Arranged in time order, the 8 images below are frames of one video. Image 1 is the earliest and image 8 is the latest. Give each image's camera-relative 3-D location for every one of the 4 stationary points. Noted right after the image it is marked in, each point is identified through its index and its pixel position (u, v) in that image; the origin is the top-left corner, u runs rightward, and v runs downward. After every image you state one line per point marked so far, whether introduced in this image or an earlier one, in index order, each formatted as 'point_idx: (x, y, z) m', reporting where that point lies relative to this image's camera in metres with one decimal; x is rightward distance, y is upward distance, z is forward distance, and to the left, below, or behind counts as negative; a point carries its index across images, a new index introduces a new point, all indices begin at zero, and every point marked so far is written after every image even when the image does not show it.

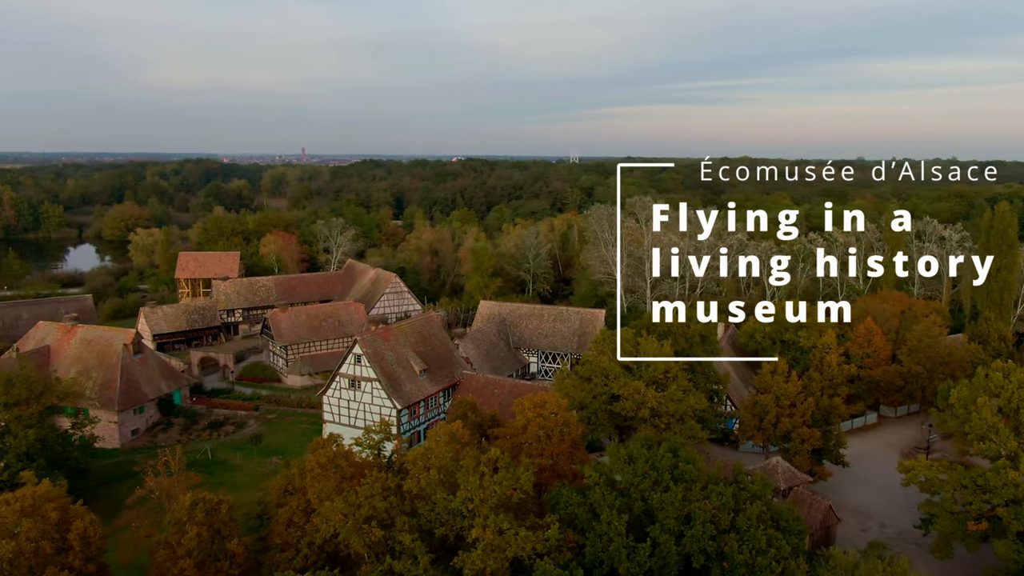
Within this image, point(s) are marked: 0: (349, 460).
0: (-3.8, -4.0, +18.3) m
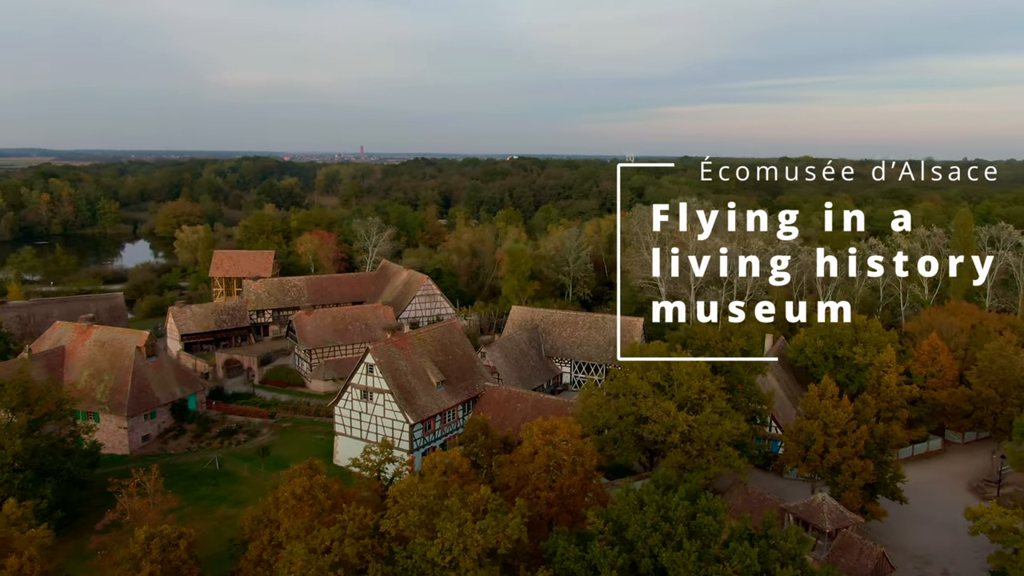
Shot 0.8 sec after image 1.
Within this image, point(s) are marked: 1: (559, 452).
0: (-3.8, -4.2, +16.4) m
1: (+1.1, -3.8, +18.6) m
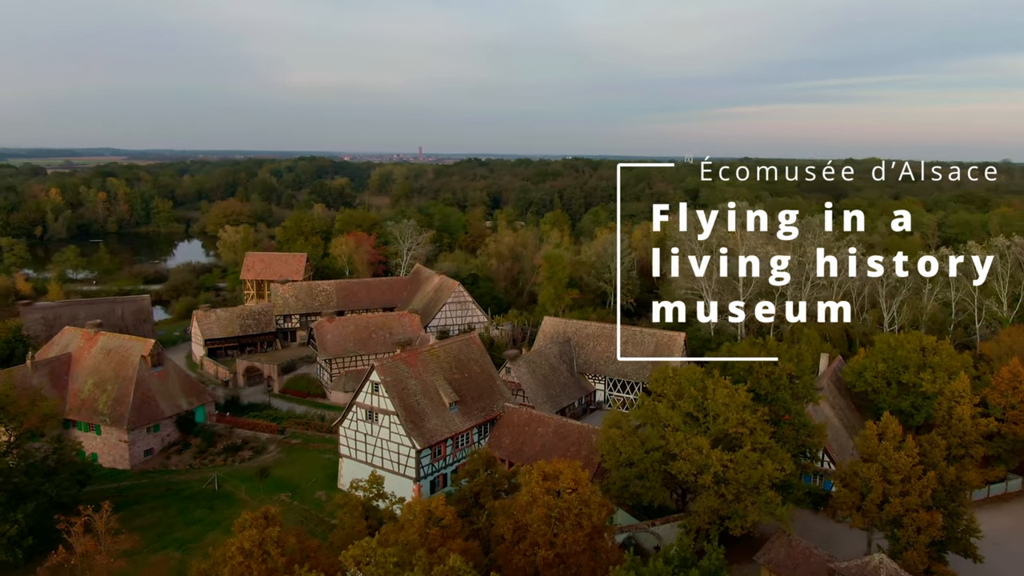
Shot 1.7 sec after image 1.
0: (-4.0, -4.5, +14.0) m
1: (+1.0, -4.3, +15.9) m
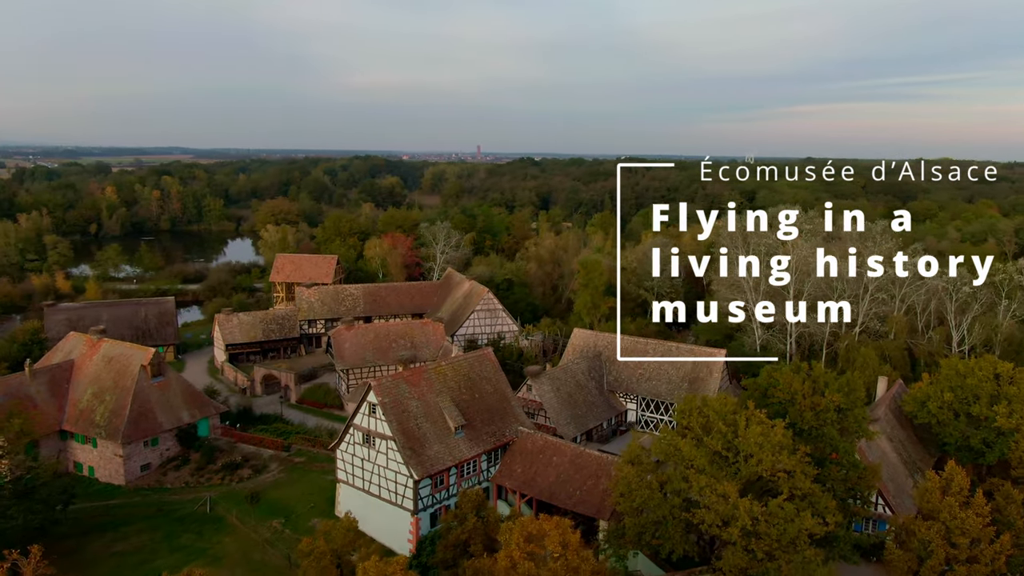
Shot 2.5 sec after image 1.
0: (-4.6, -4.9, +11.8) m
1: (+0.6, -4.7, +13.3) m
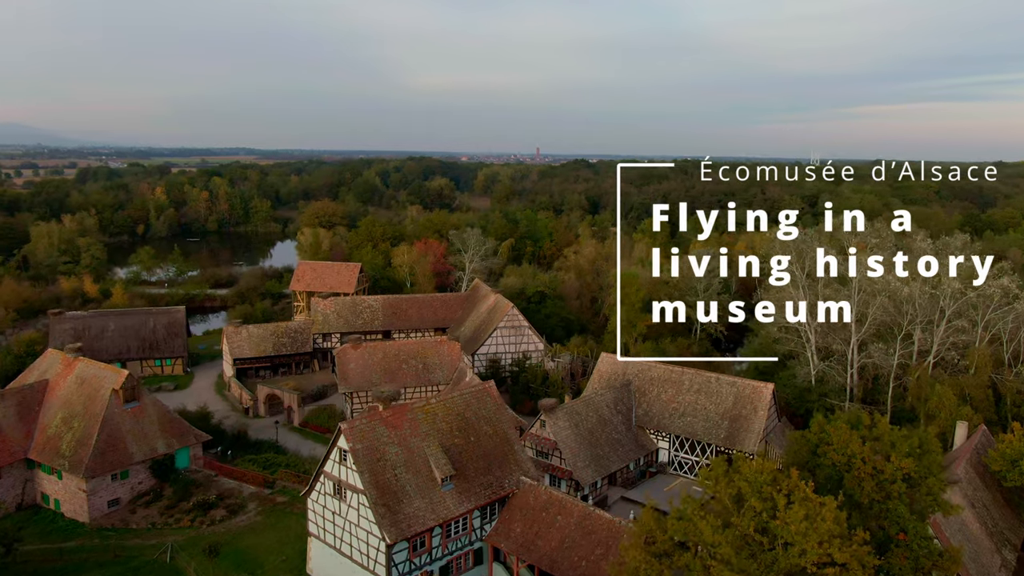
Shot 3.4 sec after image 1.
0: (-5.6, -5.5, +8.4) m
1: (-0.3, -5.4, +9.6) m
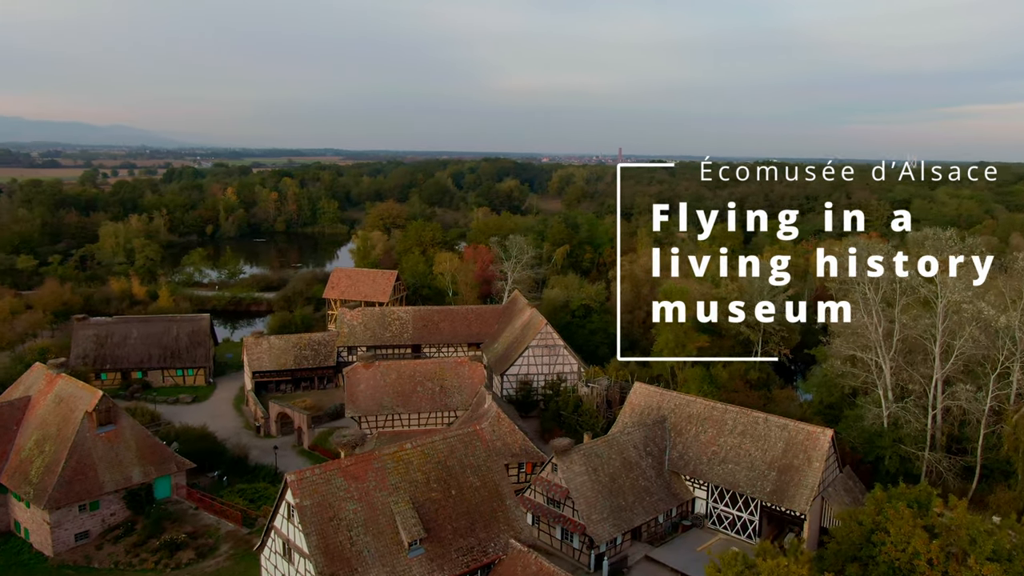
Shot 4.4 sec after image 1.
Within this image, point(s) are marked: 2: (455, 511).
0: (-7.2, -6.0, +5.6) m
1: (-1.9, -6.0, +6.2) m
2: (-1.3, -5.1, +18.4) m
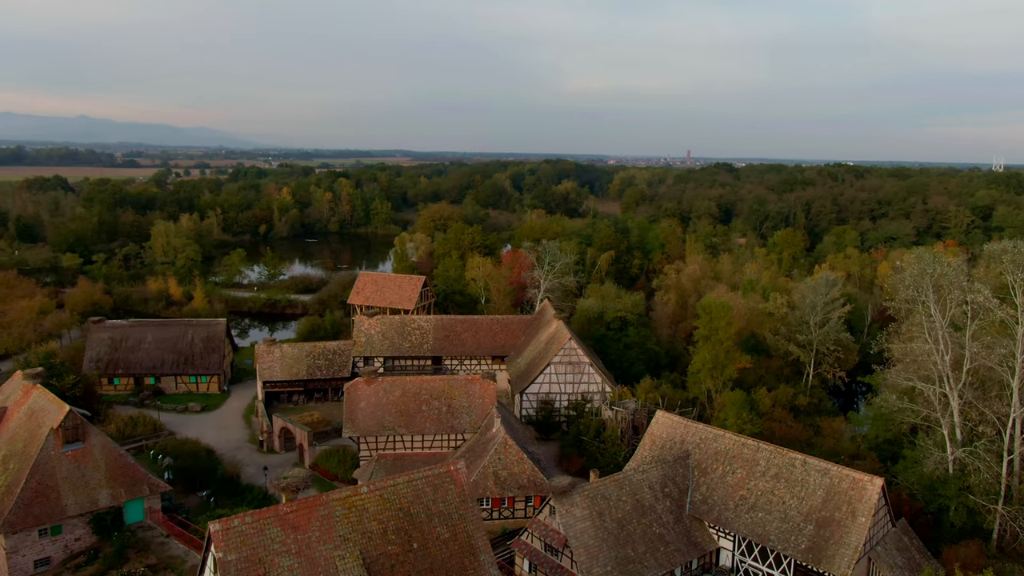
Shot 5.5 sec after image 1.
0: (-8.8, -6.3, +3.4) m
1: (-3.5, -6.3, +3.6) m
2: (-1.9, -5.5, +15.7) m
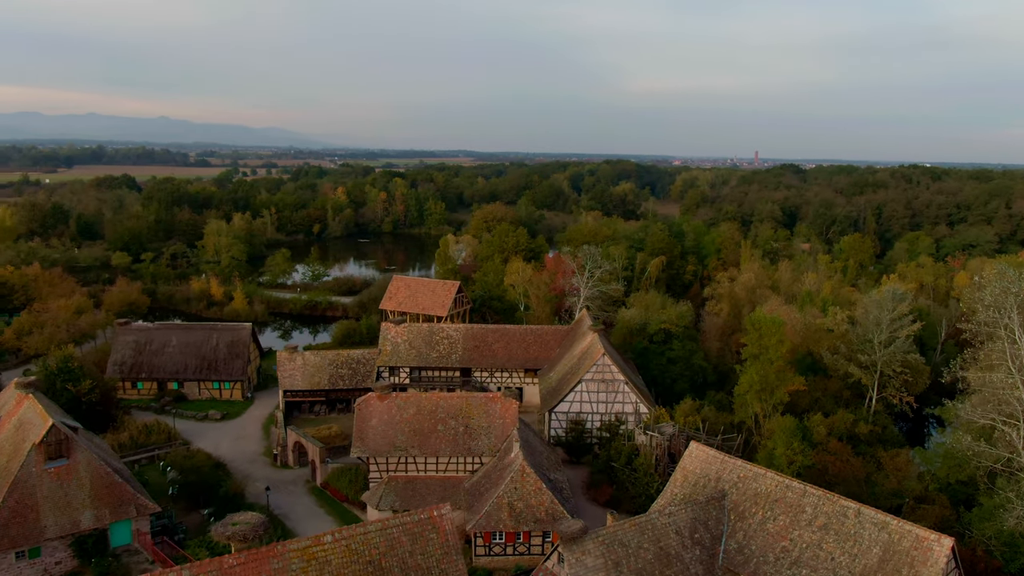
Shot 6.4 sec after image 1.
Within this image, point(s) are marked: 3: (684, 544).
0: (-10.0, -6.5, +1.8) m
1: (-4.7, -6.6, +1.5) m
2: (-2.1, -5.8, +13.5) m
3: (+4.2, -6.1, +19.1) m
